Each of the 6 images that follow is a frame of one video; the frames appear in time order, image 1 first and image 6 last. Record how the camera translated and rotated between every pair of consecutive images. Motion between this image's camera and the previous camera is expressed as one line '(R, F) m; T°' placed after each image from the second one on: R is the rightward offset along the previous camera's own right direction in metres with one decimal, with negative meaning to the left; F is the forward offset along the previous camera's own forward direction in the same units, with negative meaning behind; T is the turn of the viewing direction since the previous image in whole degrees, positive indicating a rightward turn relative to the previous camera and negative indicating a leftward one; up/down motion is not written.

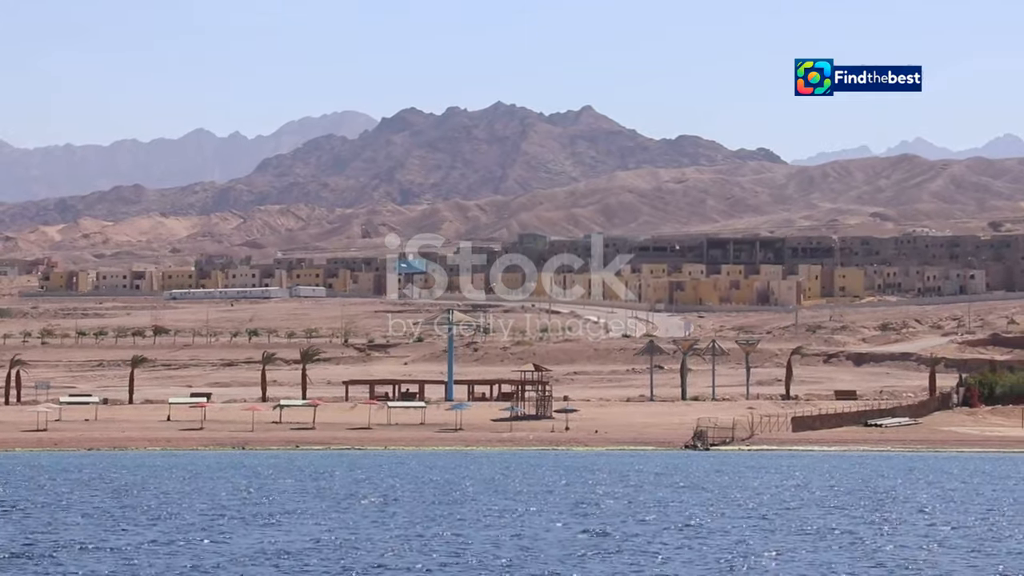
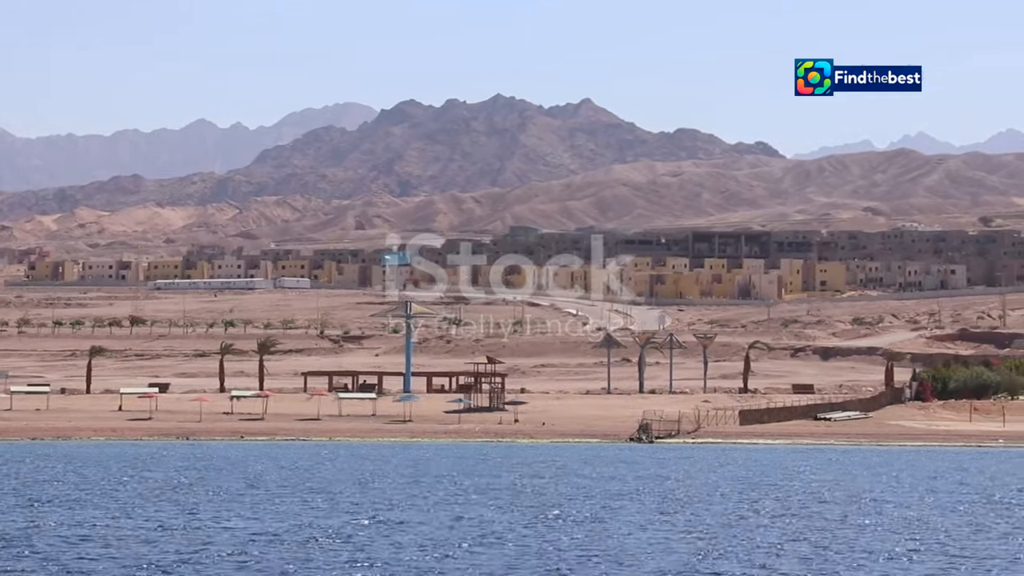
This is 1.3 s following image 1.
(+0.9, -0.1) m; +1°
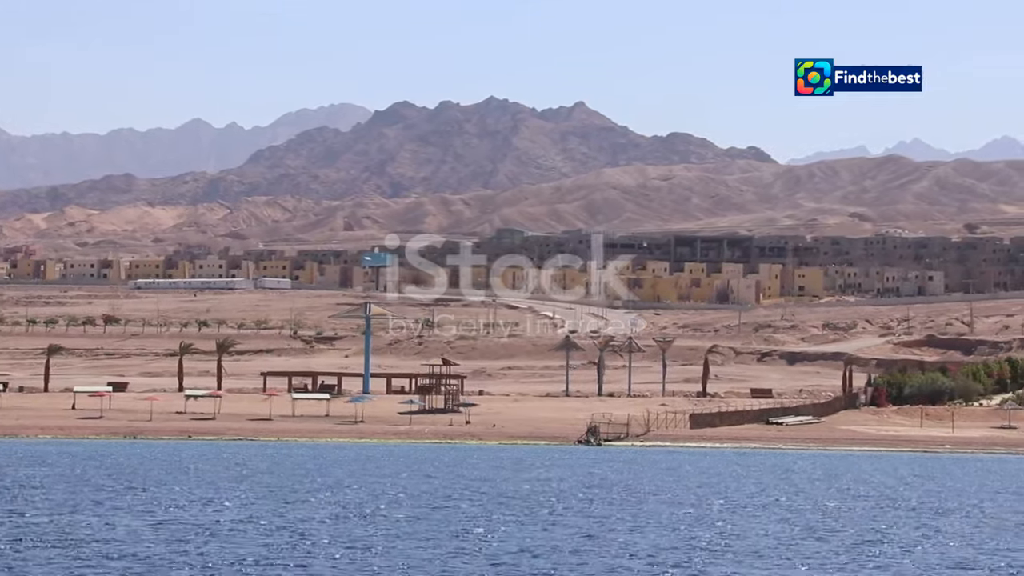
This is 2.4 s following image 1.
(+0.7, -0.1) m; +1°
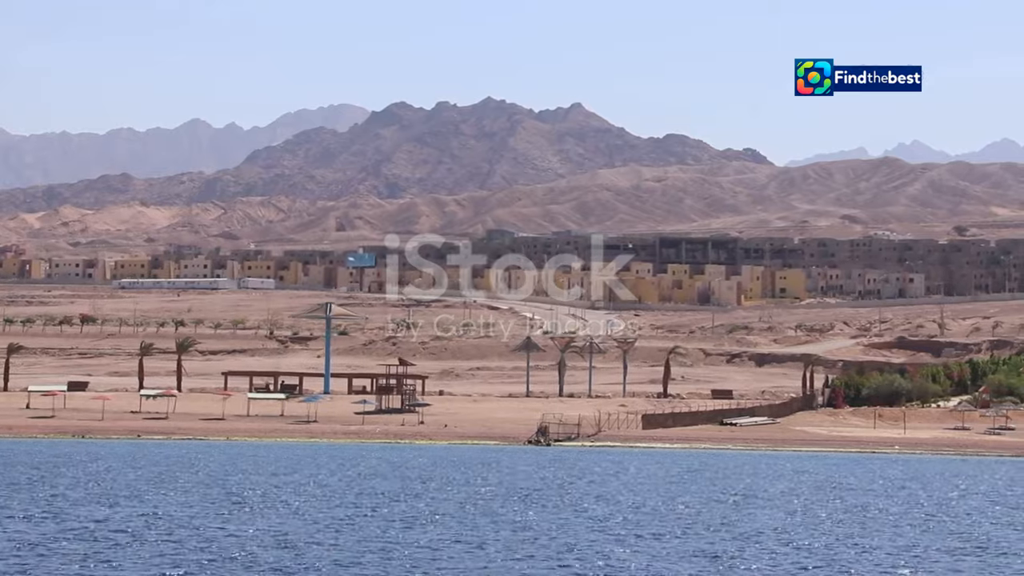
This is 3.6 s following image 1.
(+0.8, -0.1) m; +1°
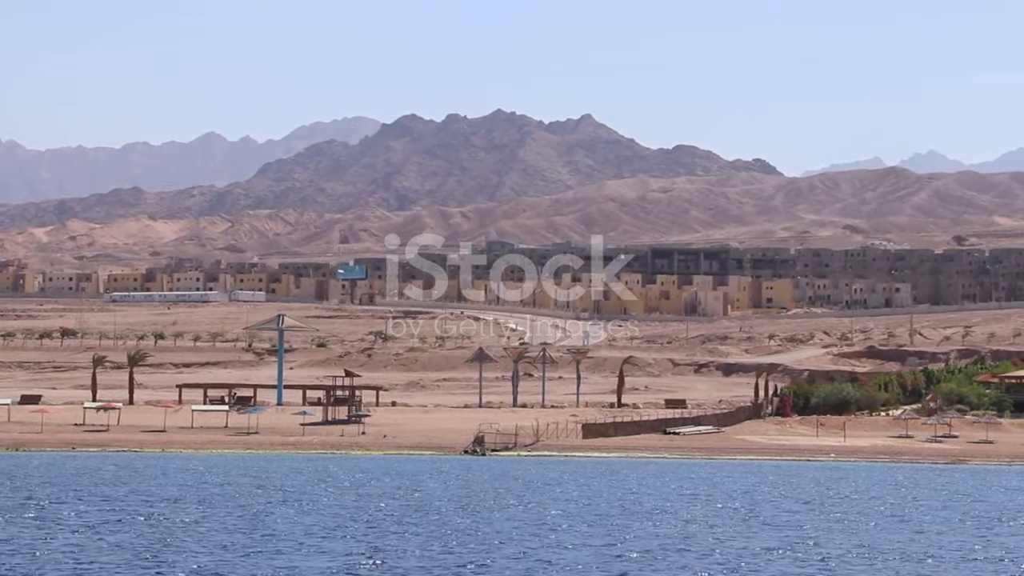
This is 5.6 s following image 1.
(+1.3, -0.2) m; 0°
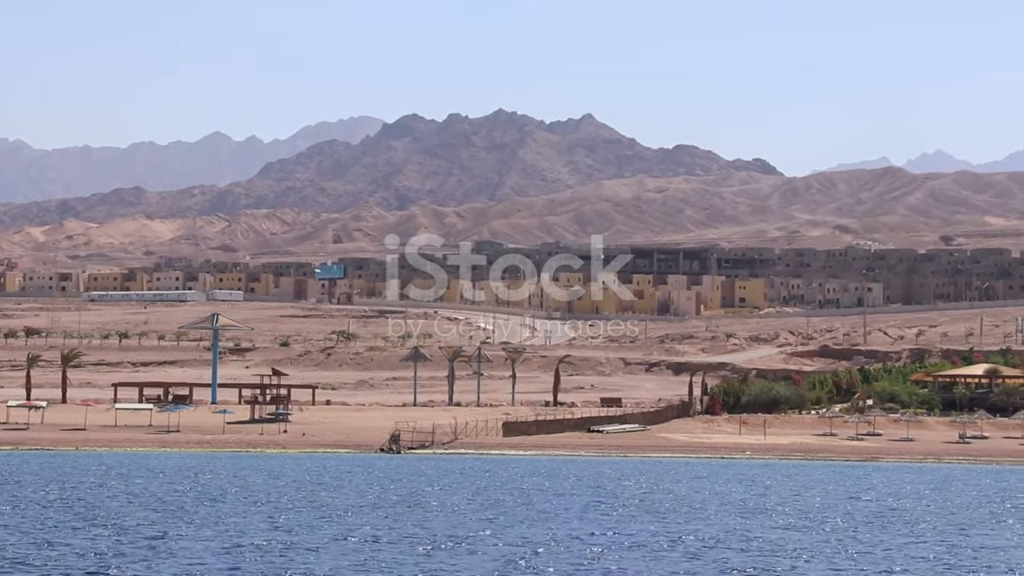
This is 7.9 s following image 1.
(+1.5, -0.1) m; +1°
